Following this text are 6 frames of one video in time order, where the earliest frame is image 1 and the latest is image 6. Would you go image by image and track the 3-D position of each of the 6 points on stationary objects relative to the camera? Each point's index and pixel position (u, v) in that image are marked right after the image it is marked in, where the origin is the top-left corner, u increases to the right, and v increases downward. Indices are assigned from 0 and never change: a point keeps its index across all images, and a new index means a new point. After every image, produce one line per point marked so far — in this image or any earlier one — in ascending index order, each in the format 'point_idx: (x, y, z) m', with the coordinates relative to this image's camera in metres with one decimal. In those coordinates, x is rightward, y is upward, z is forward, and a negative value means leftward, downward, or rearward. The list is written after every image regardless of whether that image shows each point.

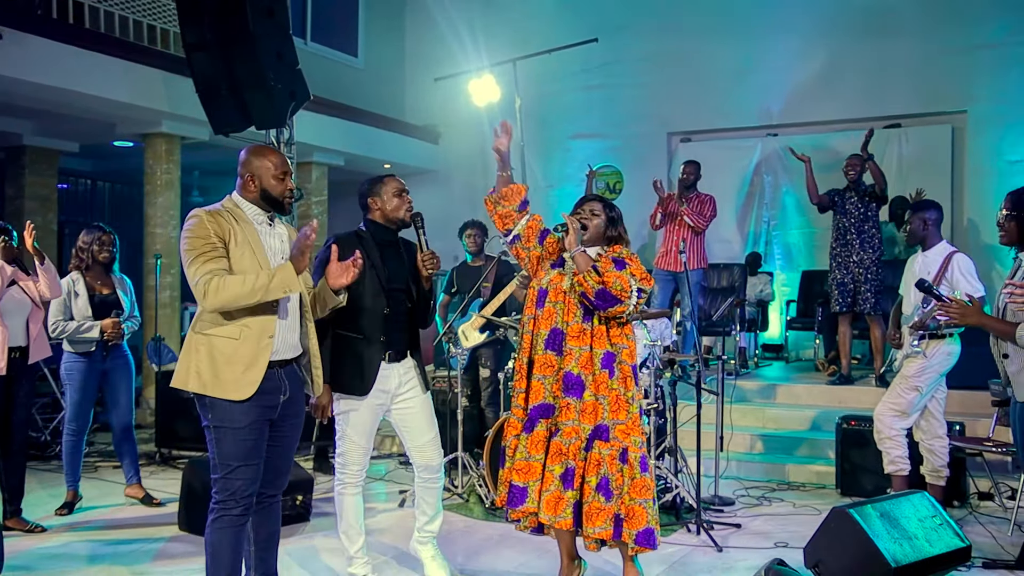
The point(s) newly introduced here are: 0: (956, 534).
0: (+1.7, -1.0, +3.1) m
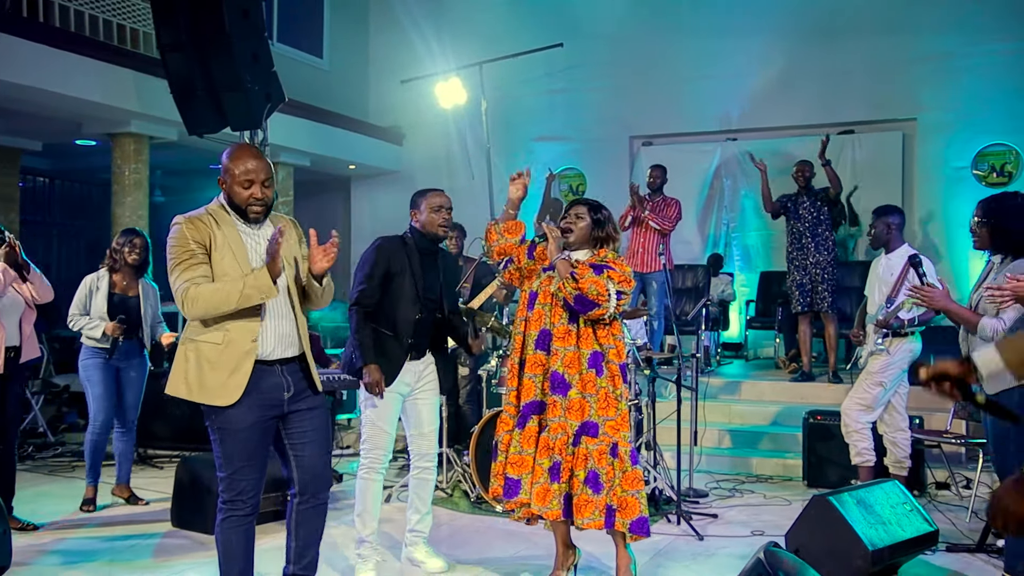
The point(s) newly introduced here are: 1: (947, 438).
0: (+1.7, -1.0, +3.3) m
1: (+2.4, -0.8, +4.5) m
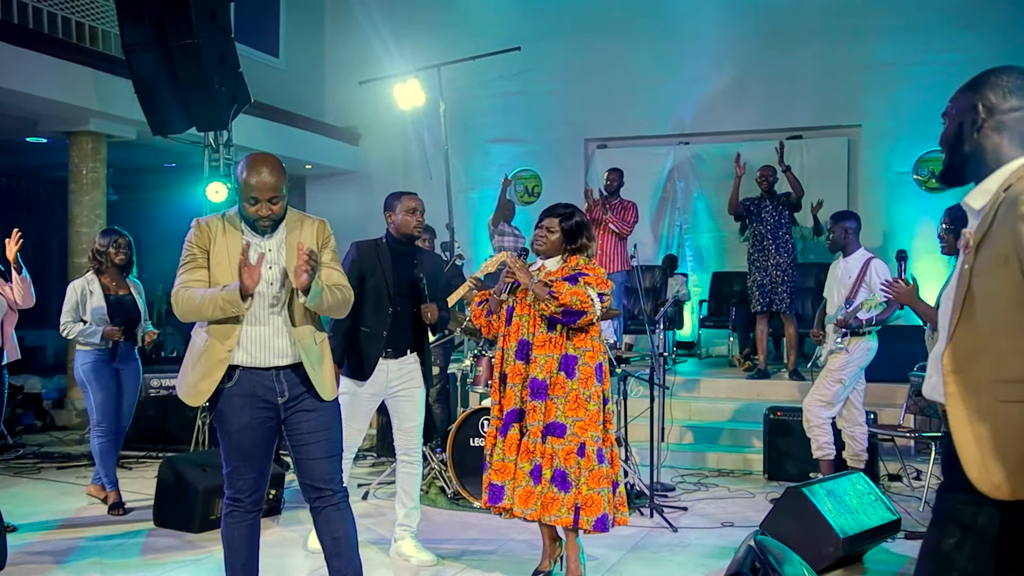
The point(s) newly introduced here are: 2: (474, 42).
0: (+1.7, -1.0, +3.6) m
1: (+2.3, -0.9, +4.7) m
2: (-0.6, +3.9, +12.8) m
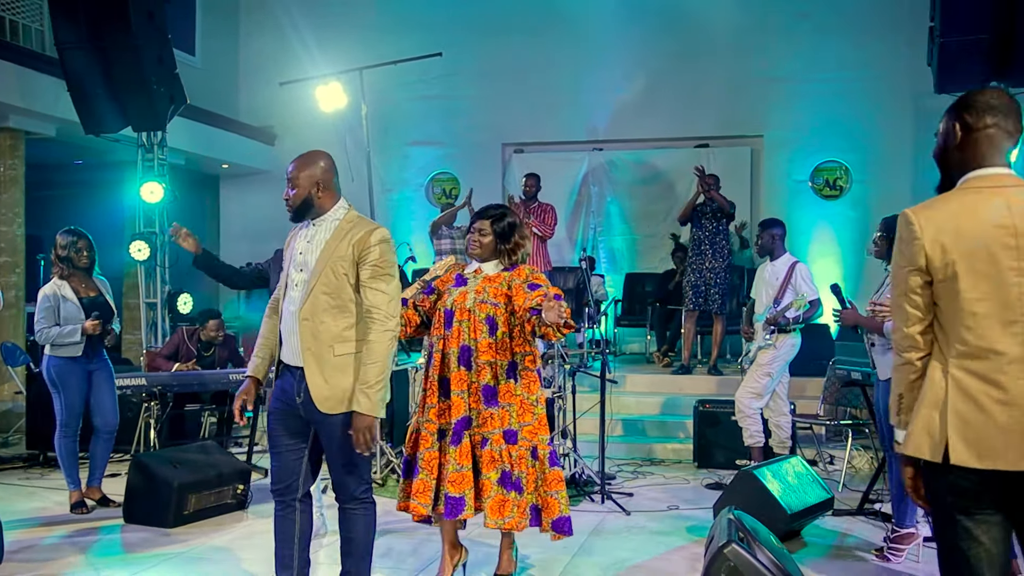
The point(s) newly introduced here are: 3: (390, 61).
0: (+1.6, -1.0, +4.0) m
1: (+2.0, -0.9, +5.3) m
2: (-1.9, +3.9, +12.9) m
3: (-1.9, +3.6, +12.6) m
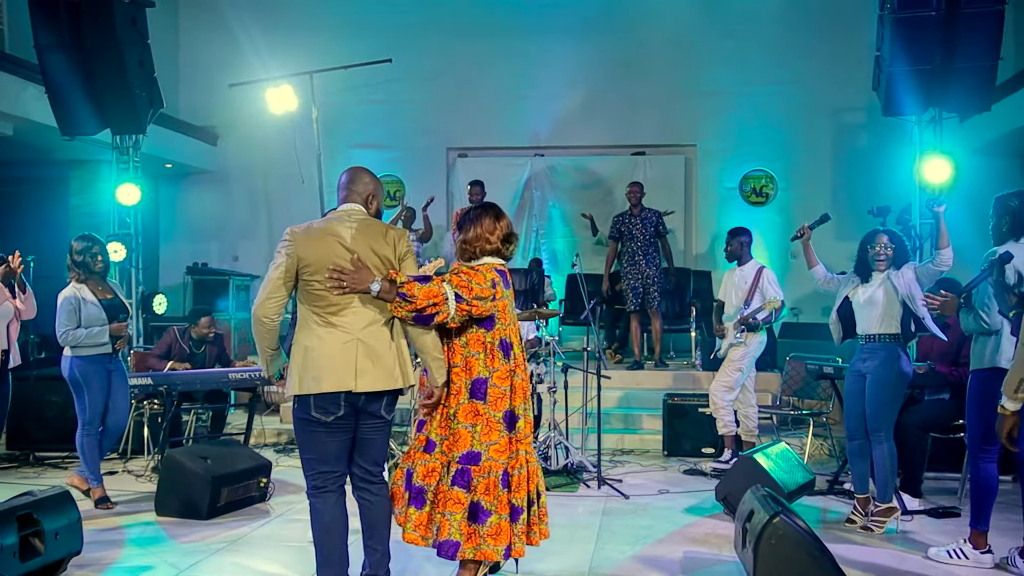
0: (+1.6, -1.0, +4.5) m
1: (+2.0, -0.9, +5.8) m
2: (-2.7, +3.9, +13.0) m
3: (-2.6, +3.6, +12.8) m
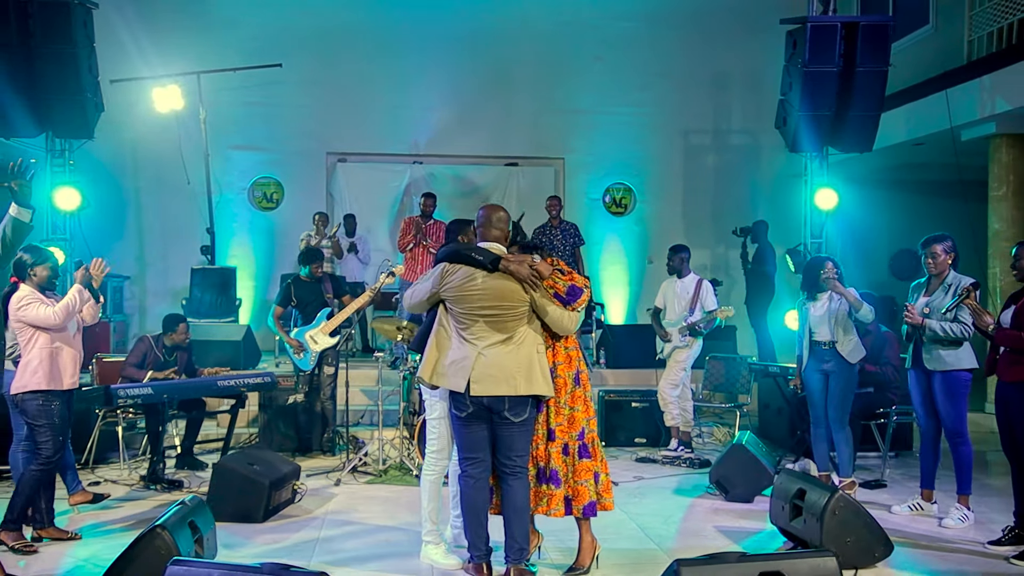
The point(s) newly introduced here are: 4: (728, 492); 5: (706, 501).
0: (+1.7, -1.1, +5.4) m
1: (+1.8, -1.0, +6.8) m
2: (-4.3, +3.8, +12.8) m
3: (-4.3, +3.5, +12.5) m
4: (+1.3, -1.3, +4.9) m
5: (+1.2, -1.3, +5.0) m
